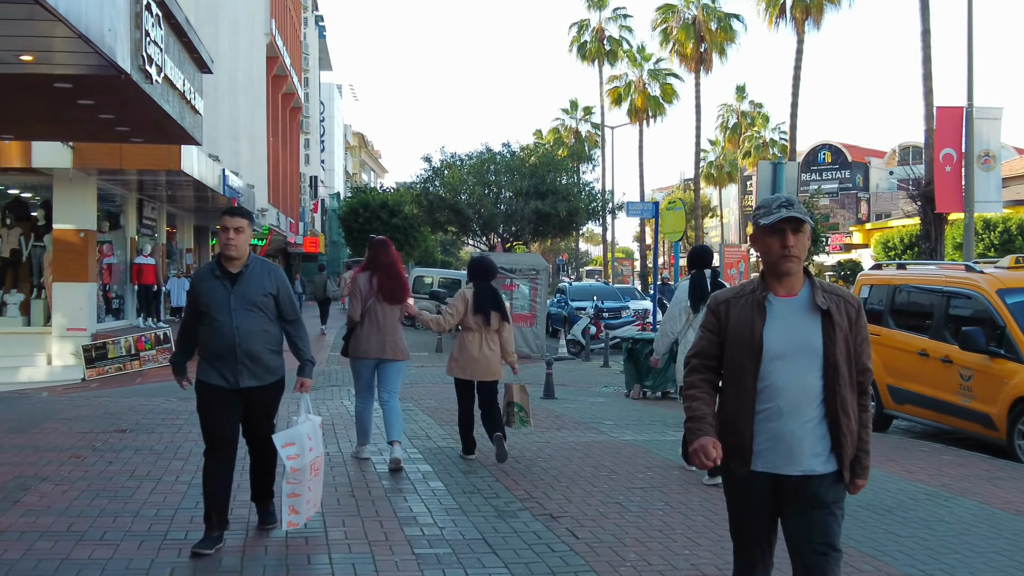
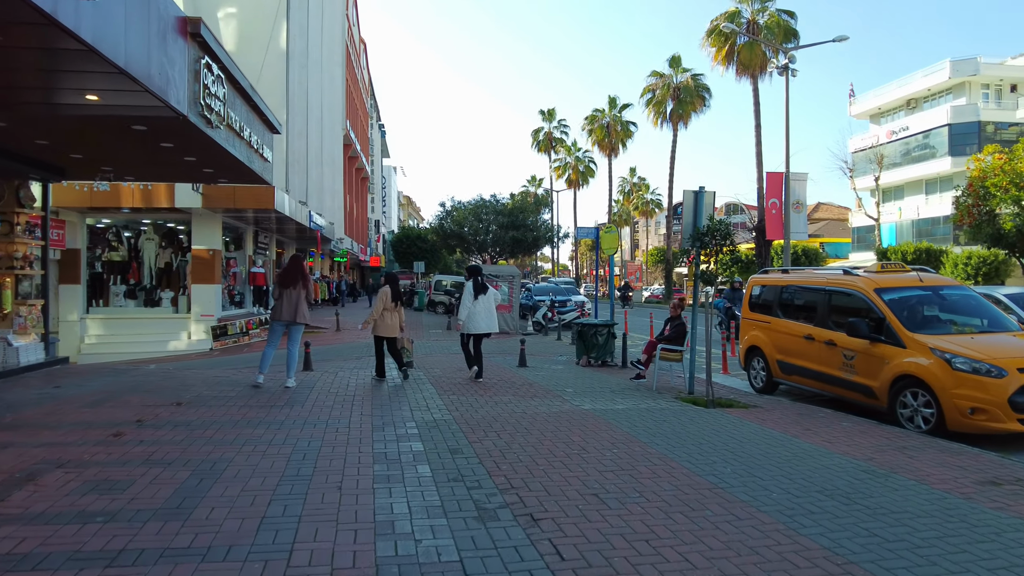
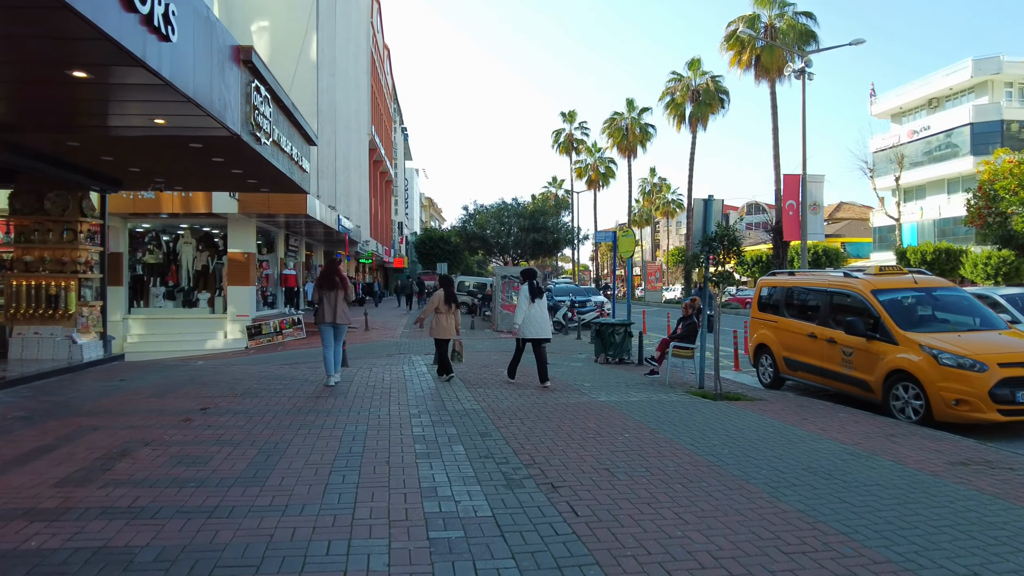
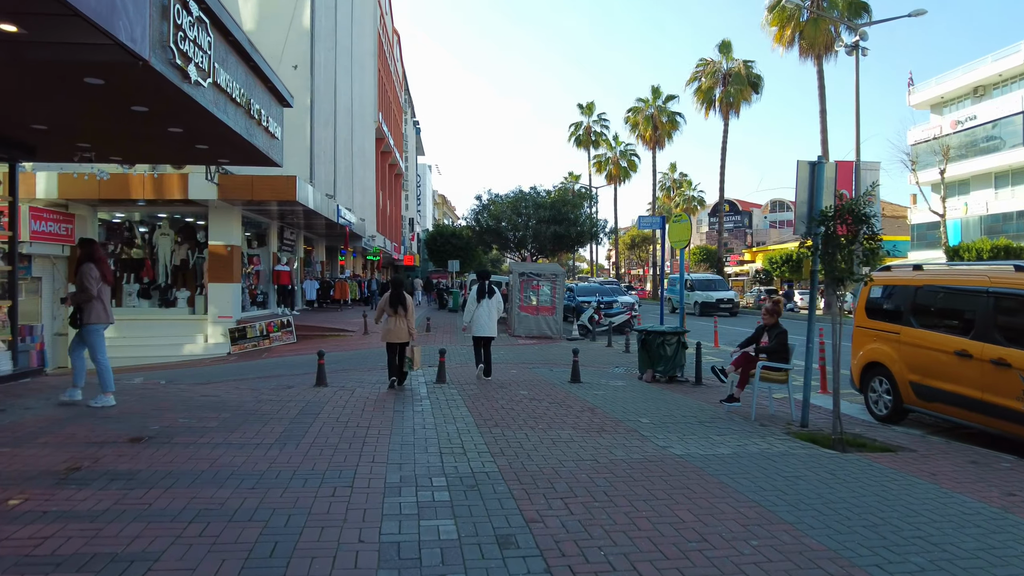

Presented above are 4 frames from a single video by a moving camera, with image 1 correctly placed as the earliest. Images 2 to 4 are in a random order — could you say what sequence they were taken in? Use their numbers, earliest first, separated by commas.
3, 2, 4
